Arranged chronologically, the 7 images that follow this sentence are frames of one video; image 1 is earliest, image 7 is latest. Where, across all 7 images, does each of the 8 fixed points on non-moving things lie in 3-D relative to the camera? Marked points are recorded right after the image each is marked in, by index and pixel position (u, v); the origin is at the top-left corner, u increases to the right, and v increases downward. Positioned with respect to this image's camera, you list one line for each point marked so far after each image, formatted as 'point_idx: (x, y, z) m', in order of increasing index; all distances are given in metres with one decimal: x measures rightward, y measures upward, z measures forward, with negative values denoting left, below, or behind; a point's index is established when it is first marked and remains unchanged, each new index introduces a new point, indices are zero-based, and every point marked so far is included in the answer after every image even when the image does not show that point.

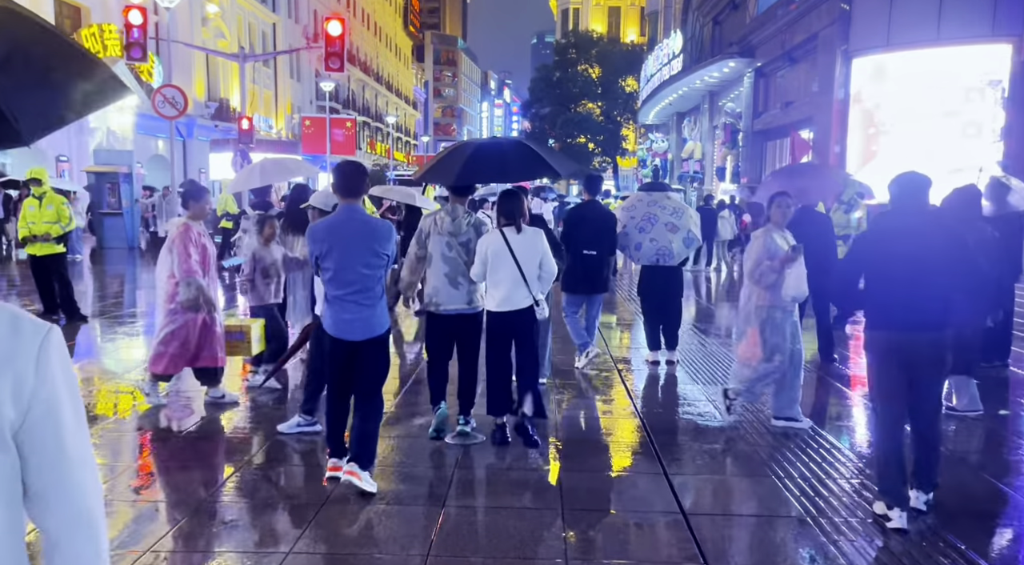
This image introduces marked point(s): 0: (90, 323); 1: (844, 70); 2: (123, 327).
0: (-5.1, -0.5, +11.6) m
1: (+7.2, +4.5, +20.3) m
2: (-4.7, -0.5, +11.6) m
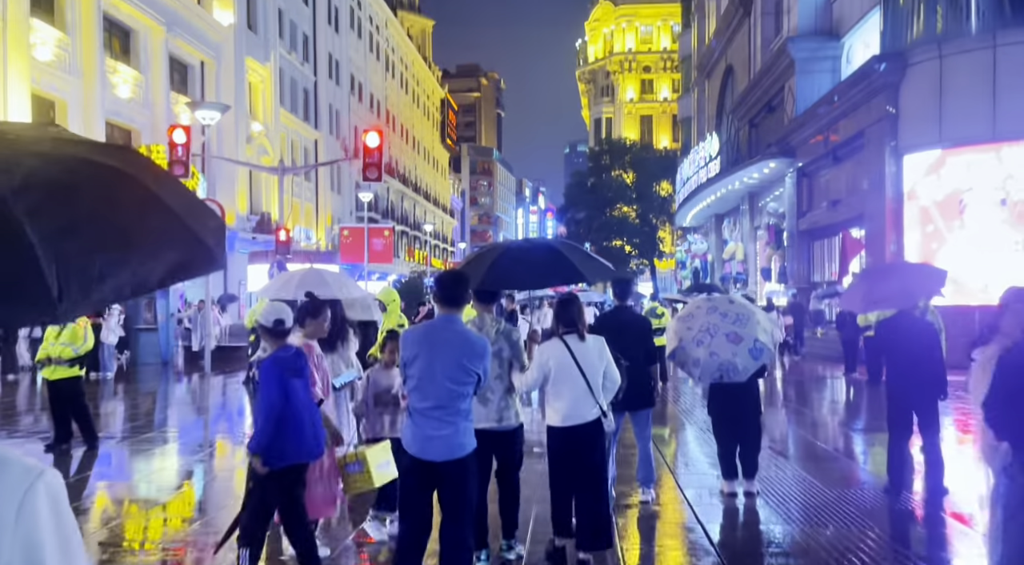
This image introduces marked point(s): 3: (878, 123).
0: (-4.6, -1.9, +11.0) m
1: (+7.9, +2.3, +19.7) m
2: (-4.2, -1.9, +11.0) m
3: (+7.8, +3.4, +20.4) m
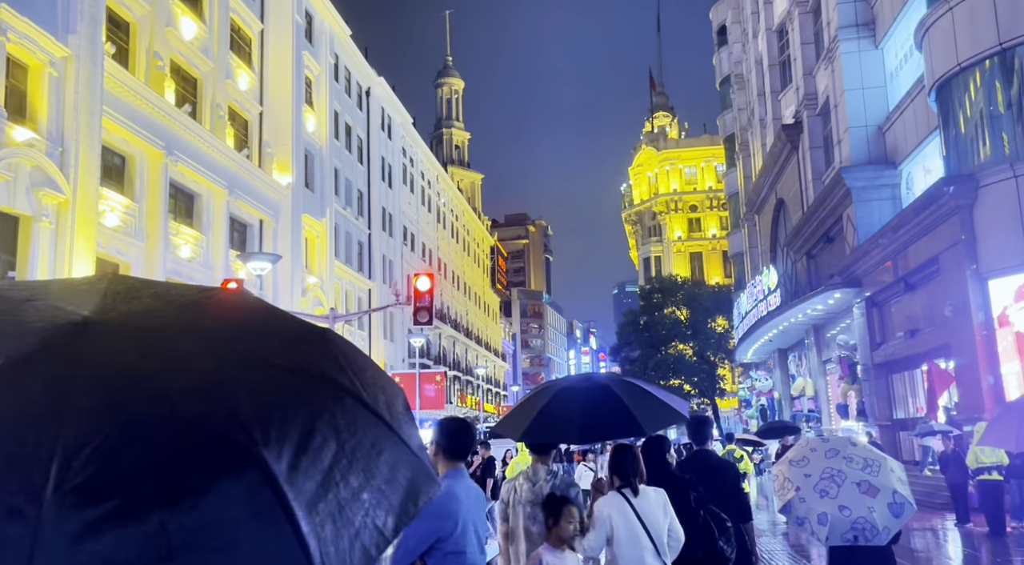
0: (-3.8, -3.6, +10.0) m
1: (+9.1, -0.2, +18.6) m
2: (-3.4, -3.6, +10.0) m
3: (+9.0, +0.7, +19.5) m
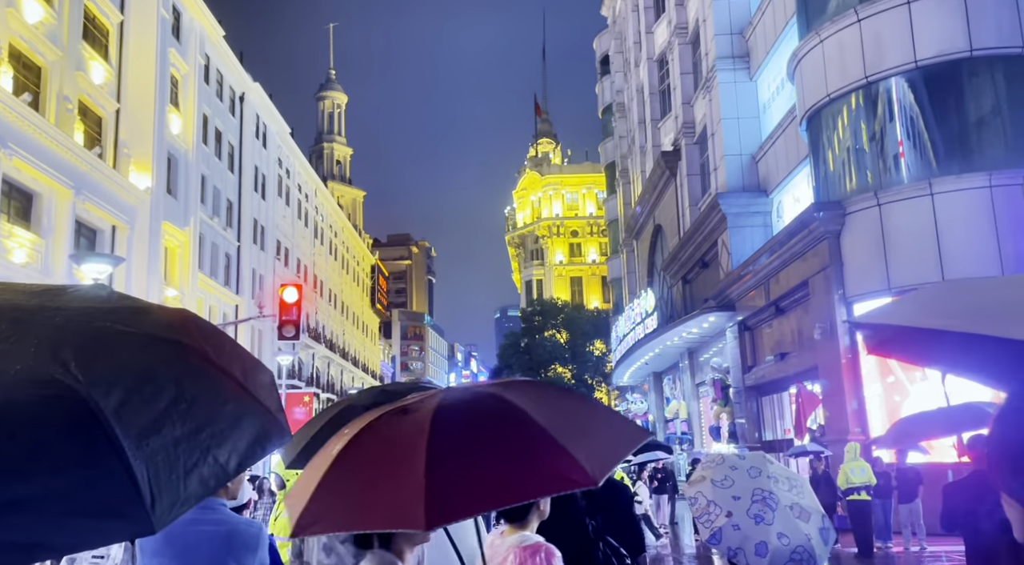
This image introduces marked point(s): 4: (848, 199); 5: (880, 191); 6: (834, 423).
0: (-5.2, -3.6, +8.9) m
1: (+6.6, -0.7, +19.1) m
2: (-4.7, -3.6, +8.9) m
3: (+6.4, +0.2, +20.0) m
4: (+6.7, +1.7, +19.2) m
5: (+7.1, +1.8, +18.4) m
6: (+6.5, -2.8, +19.2) m
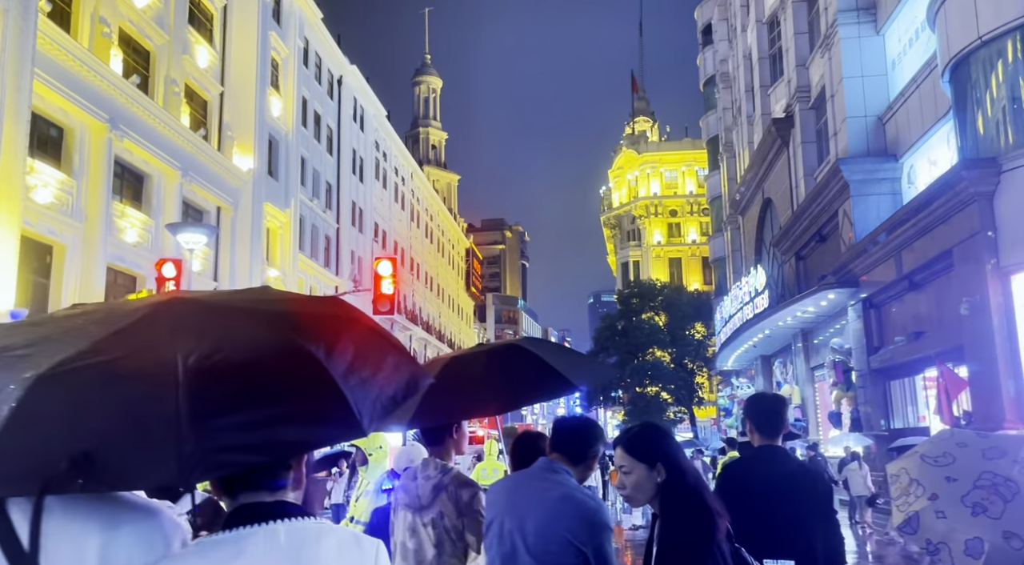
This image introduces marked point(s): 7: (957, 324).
0: (-4.2, -3.2, +7.9) m
1: (+8.5, -0.2, +16.8) m
2: (-3.7, -3.2, +7.8) m
3: (+8.4, +0.8, +17.7) m
4: (+8.7, +2.2, +16.9) m
5: (+8.9, +2.3, +16.1) m
6: (+8.4, -2.3, +17.0) m
7: (+8.4, -0.8, +18.2) m
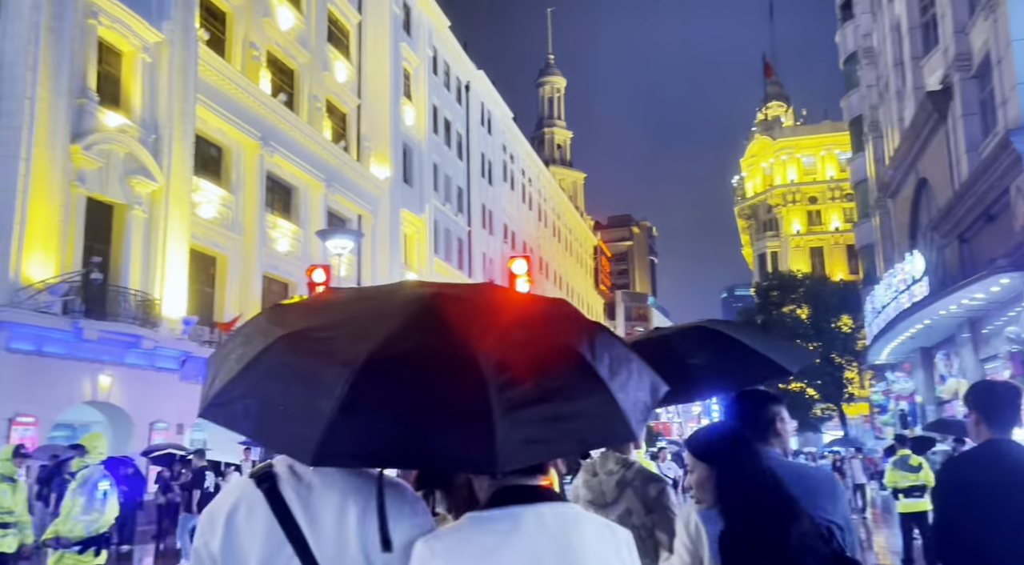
0: (-2.9, -3.3, +7.3) m
1: (+10.8, +0.2, +14.4) m
2: (-2.4, -3.3, +7.2) m
3: (+10.8, +1.2, +15.3) m
4: (+10.9, +2.6, +14.5) m
5: (+11.0, +2.7, +13.7) m
6: (+10.8, -1.9, +14.7) m
7: (+10.9, -0.4, +15.8) m
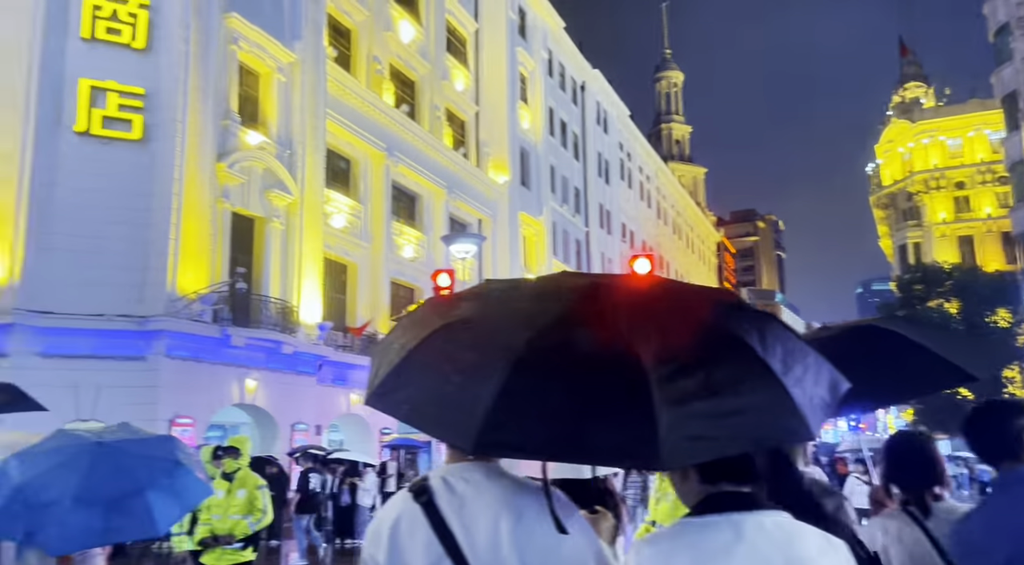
0: (-1.8, -3.4, +7.6) m
1: (+12.6, +0.5, +13.0) m
2: (-1.4, -3.4, +7.5) m
3: (+12.6, +1.5, +13.9) m
4: (+12.5, +2.9, +13.1) m
5: (+12.6, +3.0, +12.2) m
6: (+12.6, -1.6, +13.2) m
7: (+12.8, -0.1, +14.4) m
